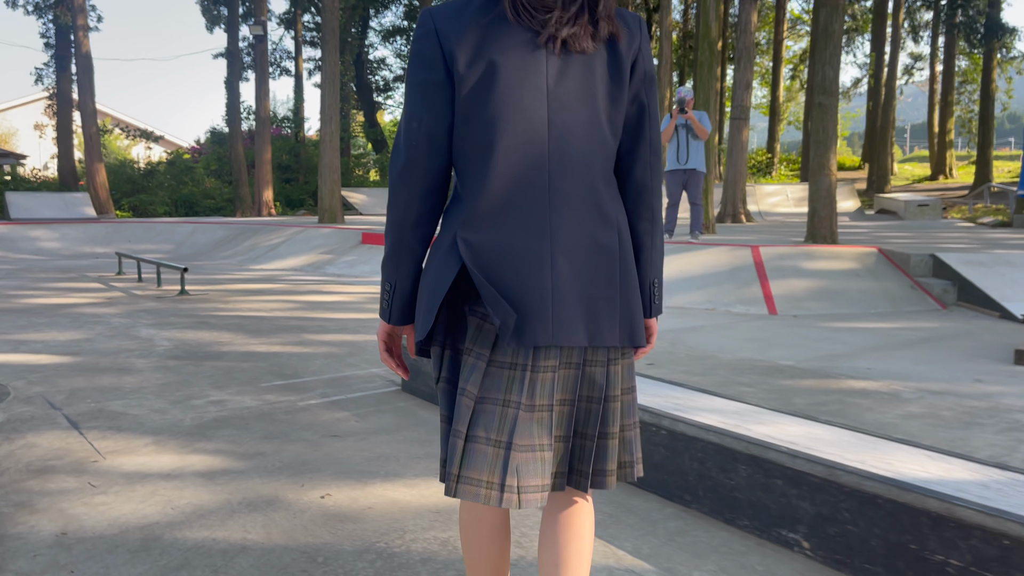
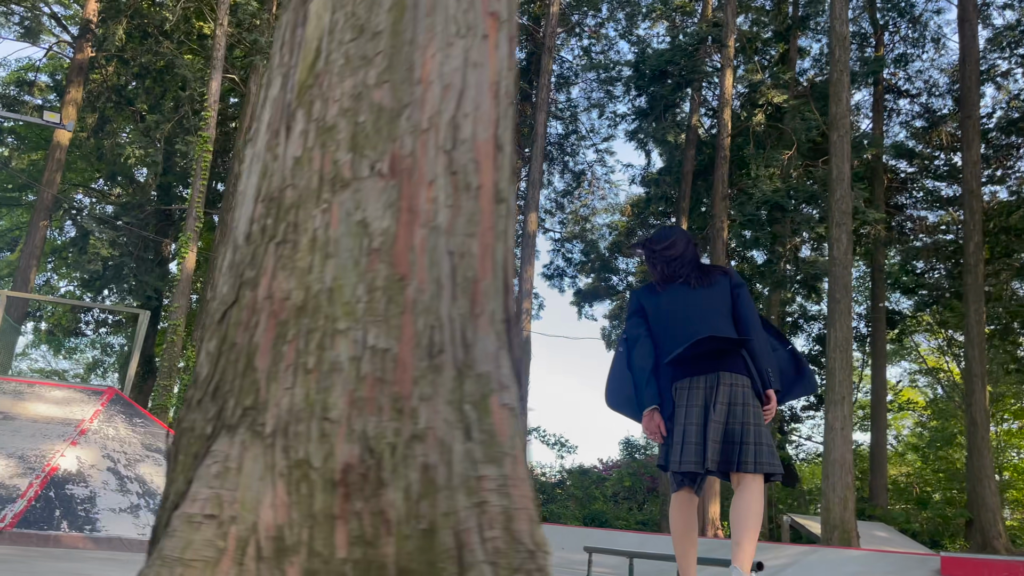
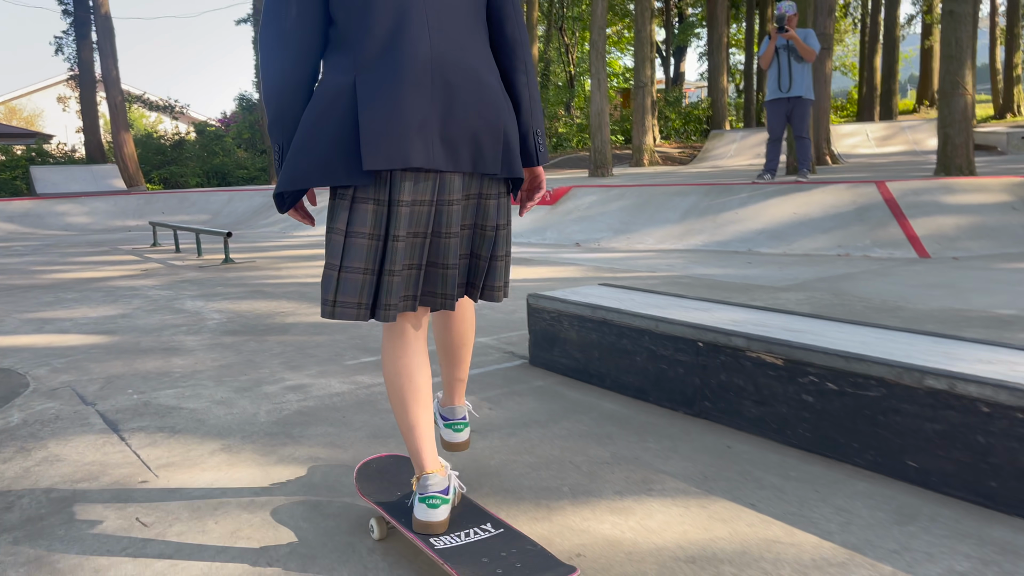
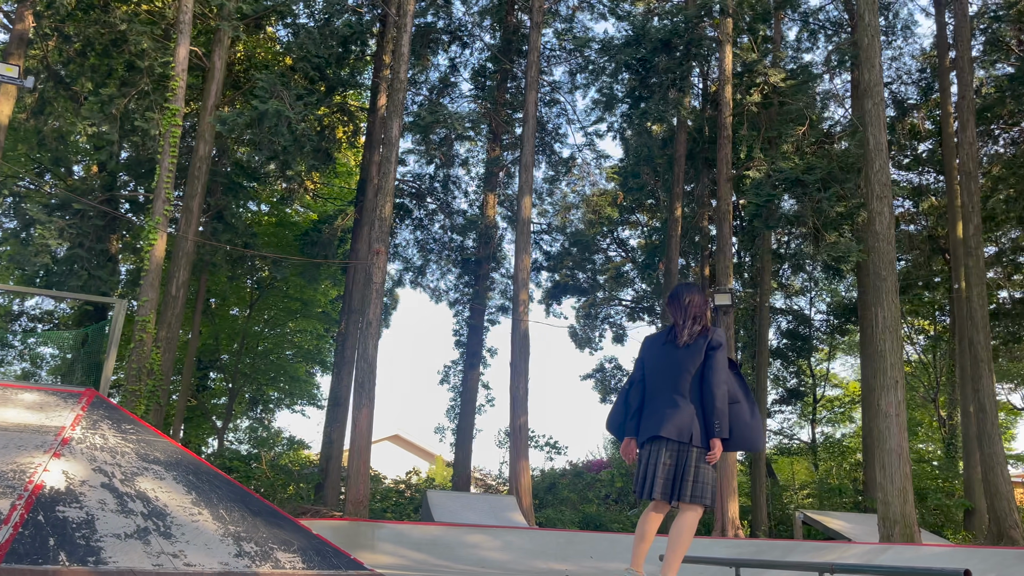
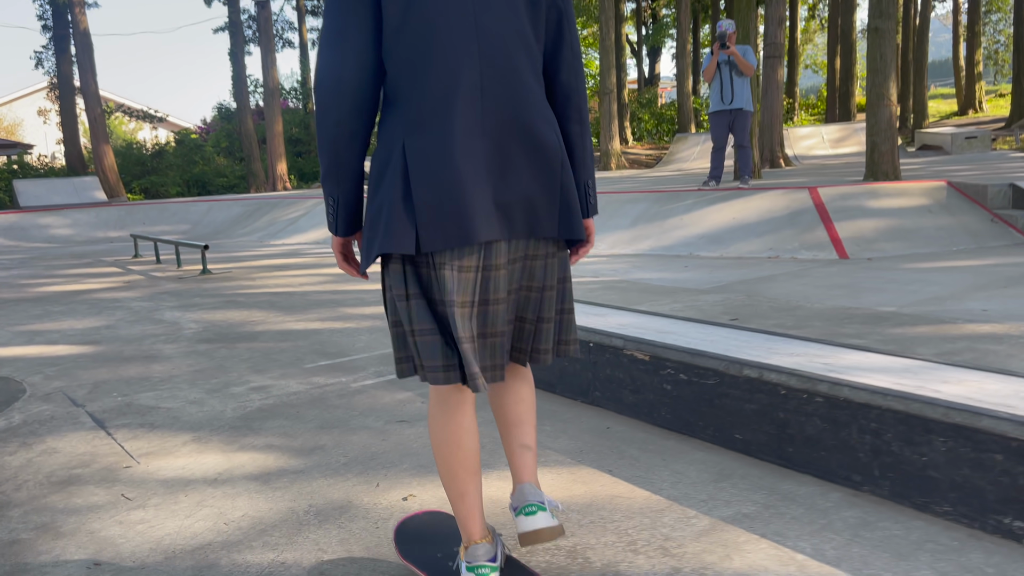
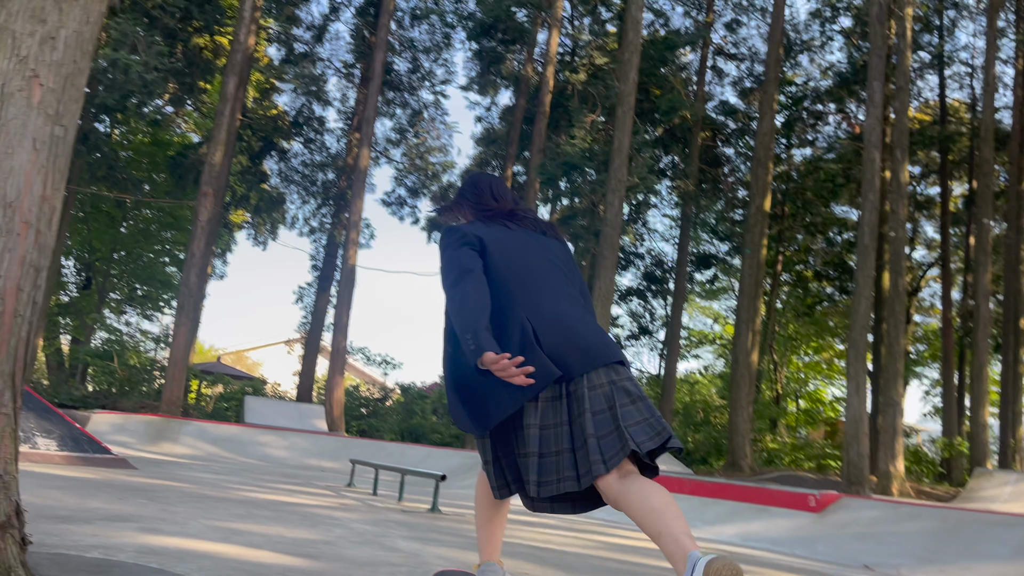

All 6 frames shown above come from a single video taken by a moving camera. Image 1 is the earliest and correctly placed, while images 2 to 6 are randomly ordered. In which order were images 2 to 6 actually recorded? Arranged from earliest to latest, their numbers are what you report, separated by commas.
5, 3, 6, 2, 4
